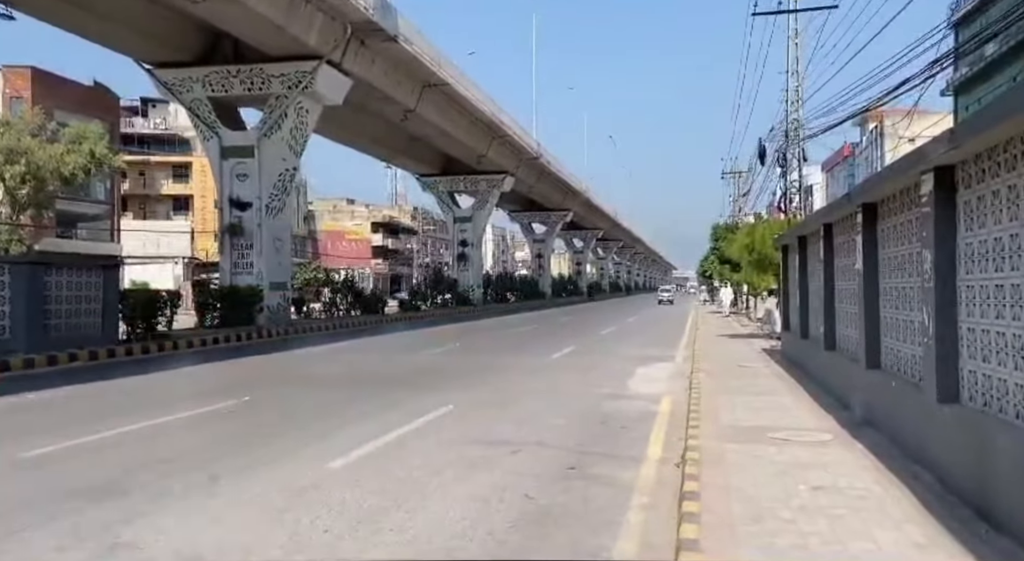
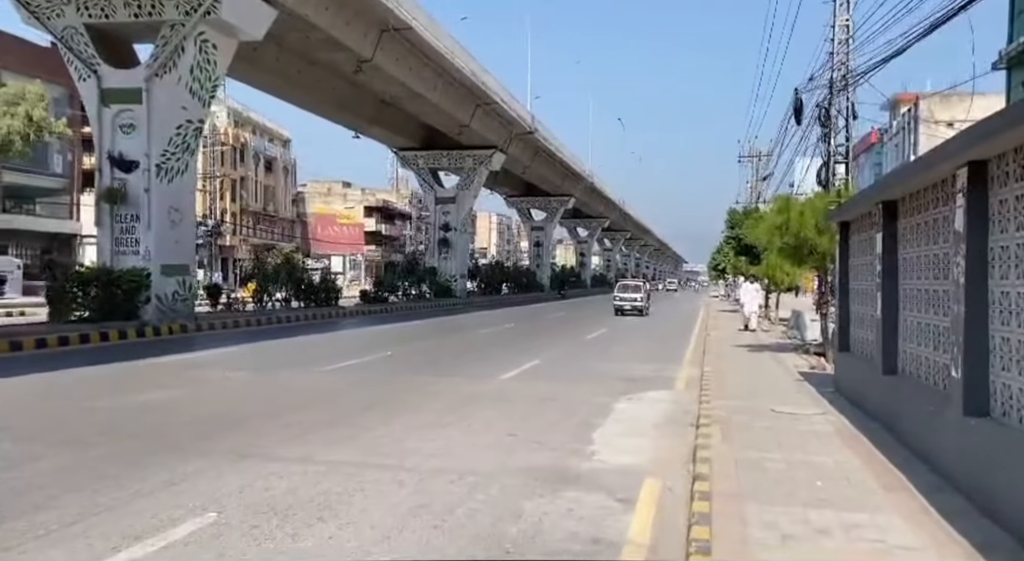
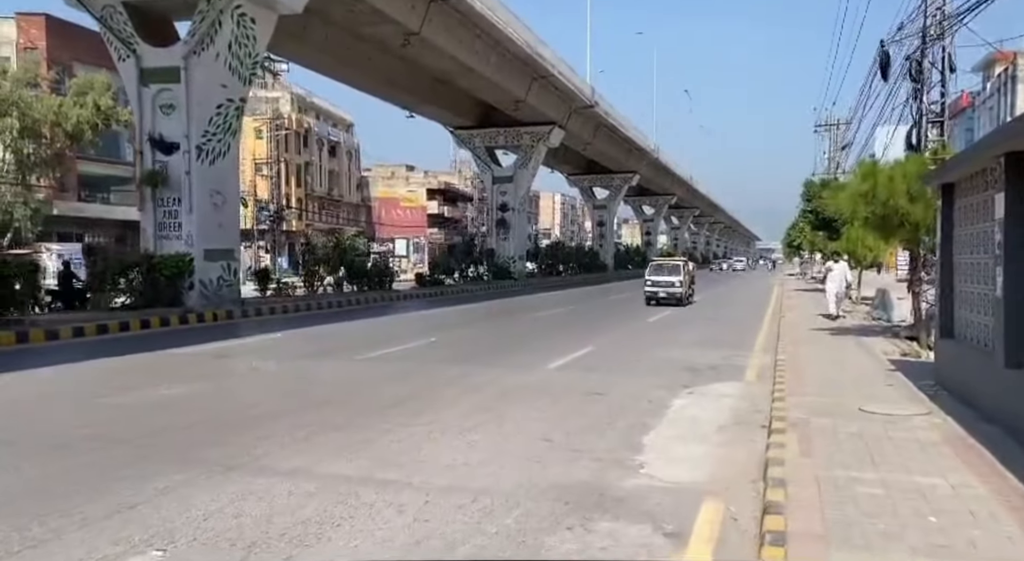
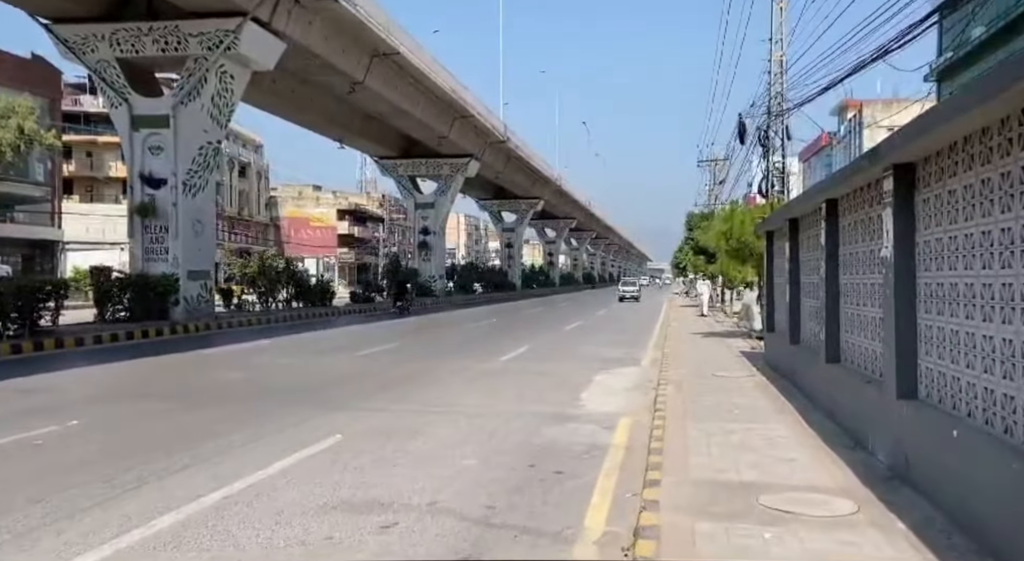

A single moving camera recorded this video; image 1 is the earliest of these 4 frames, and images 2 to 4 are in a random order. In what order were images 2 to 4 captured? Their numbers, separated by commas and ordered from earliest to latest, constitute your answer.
4, 2, 3
